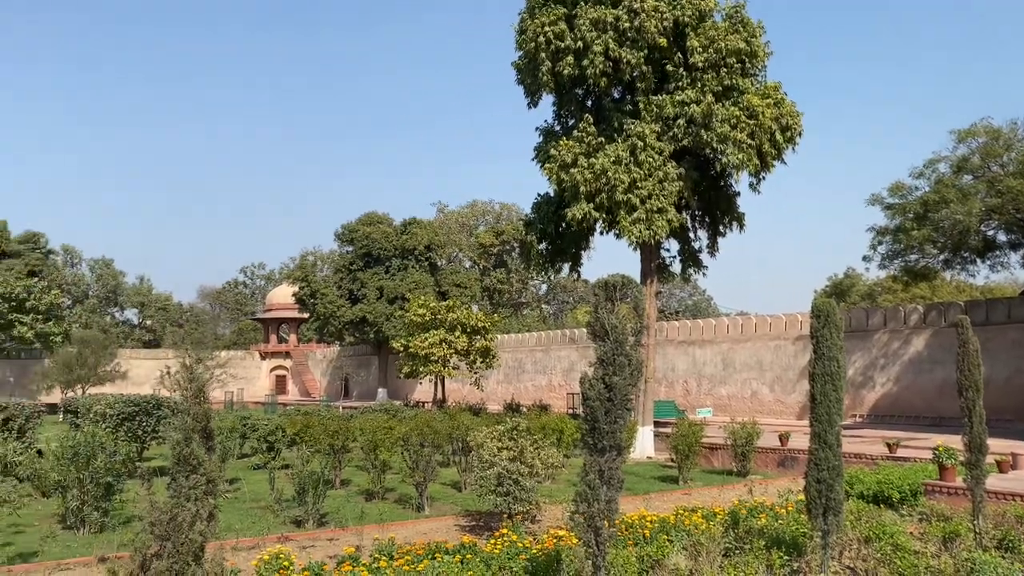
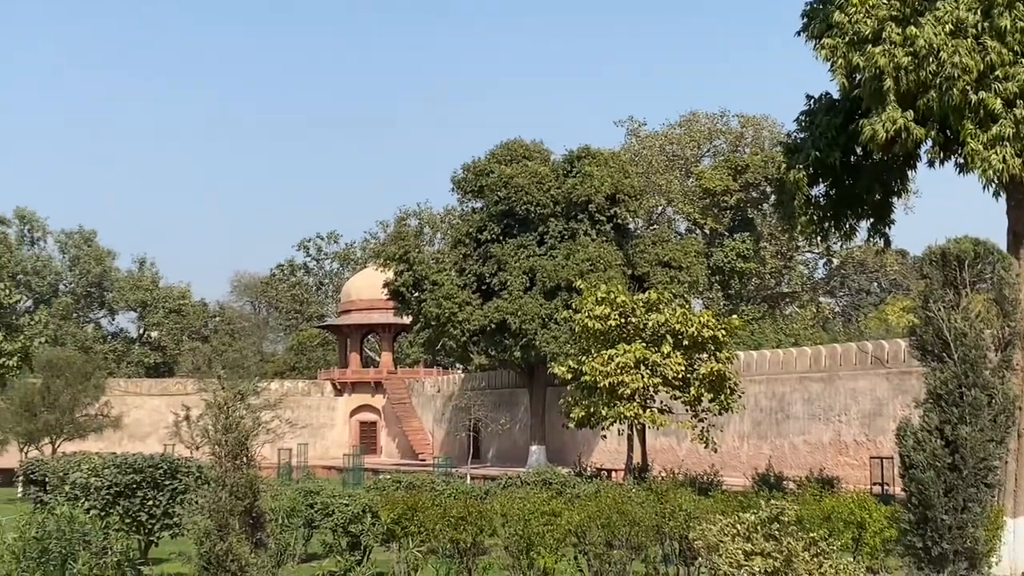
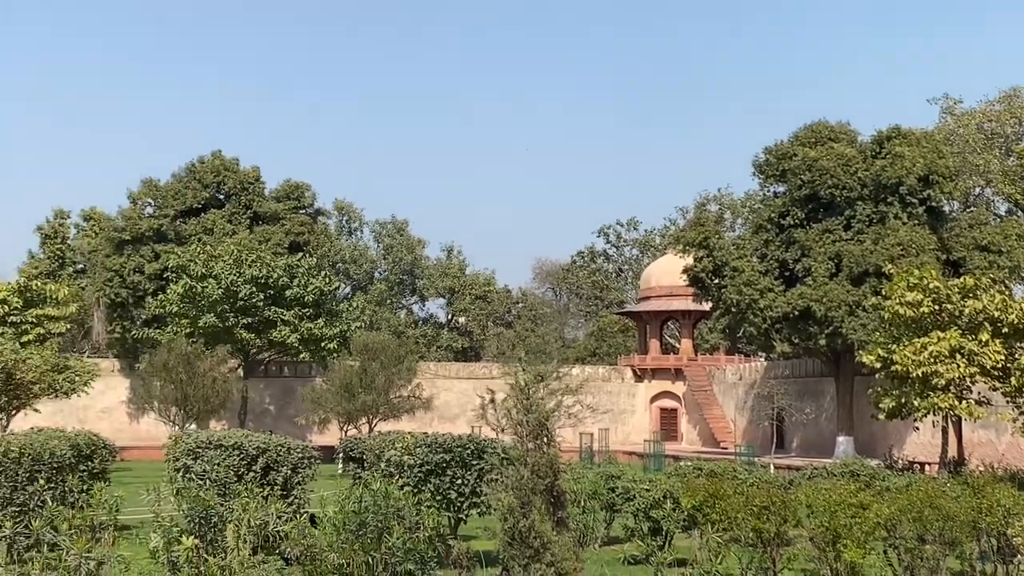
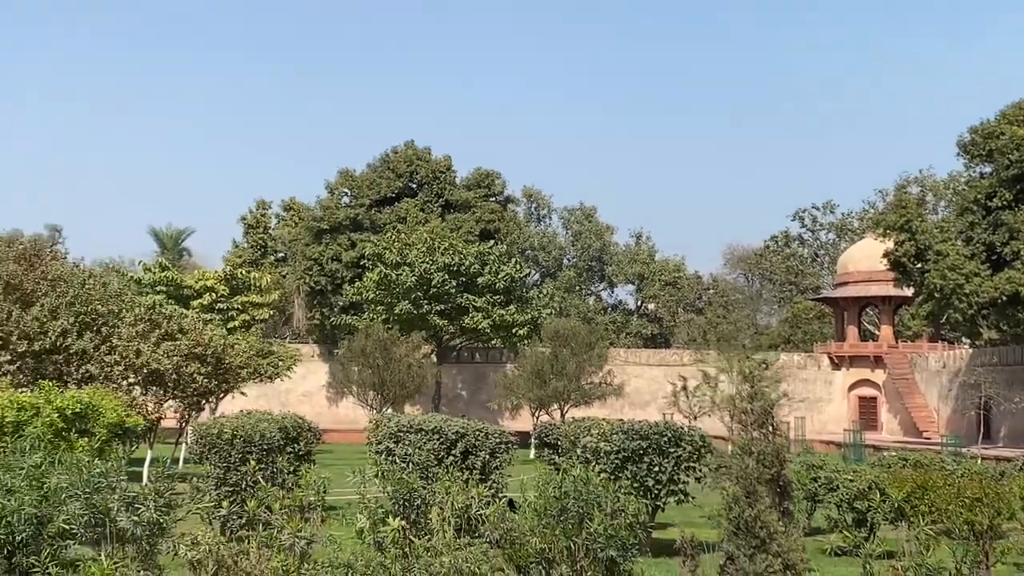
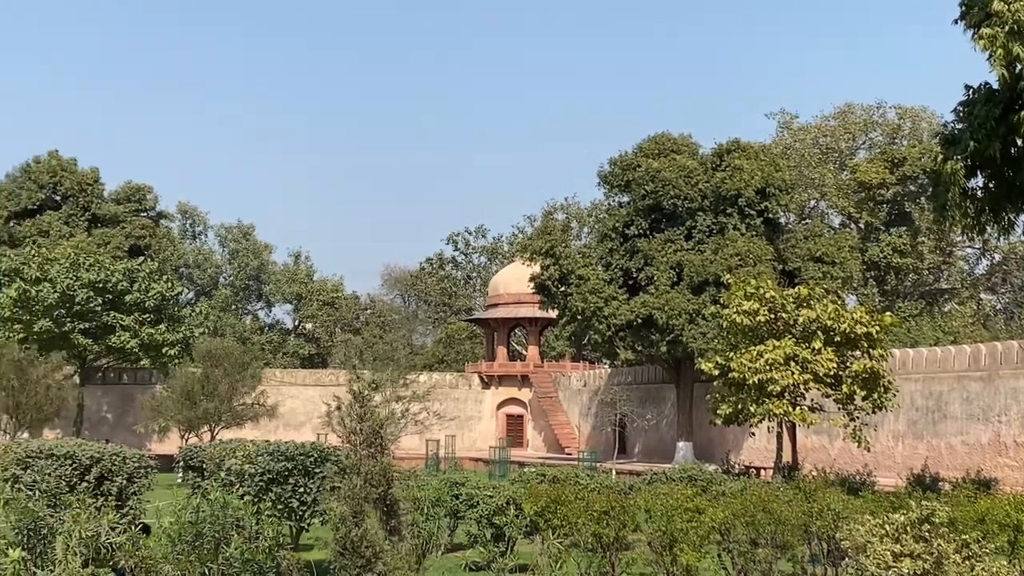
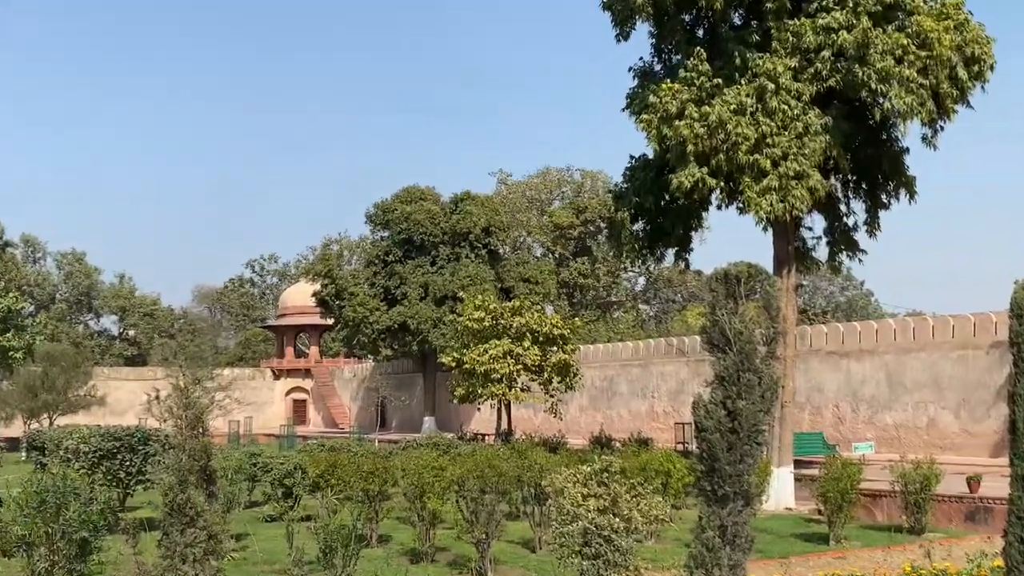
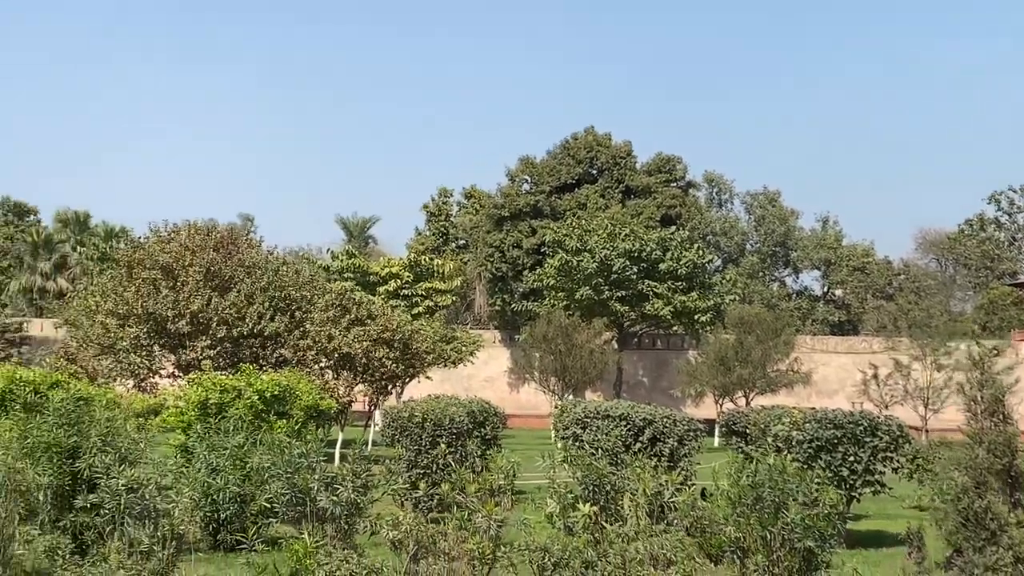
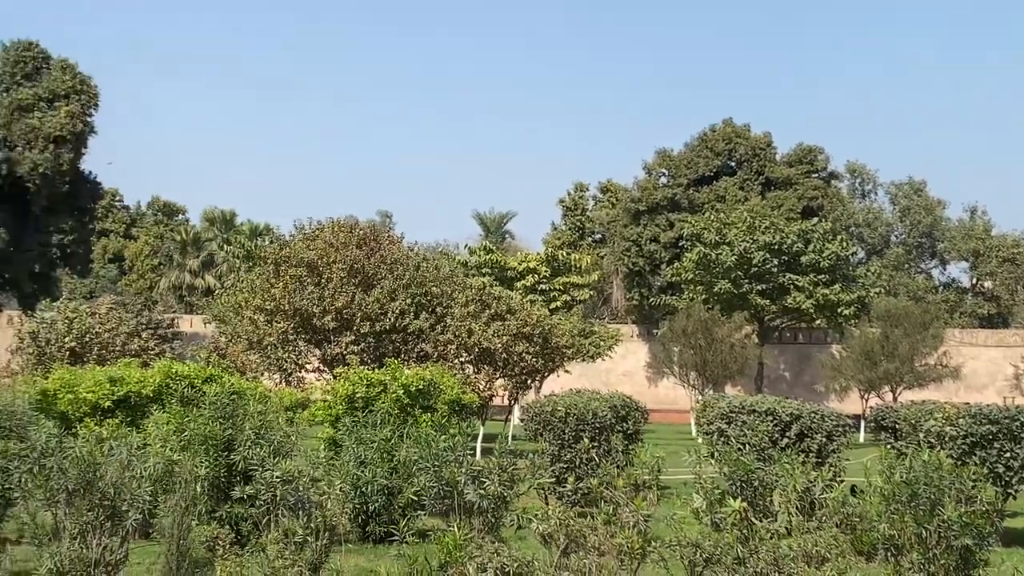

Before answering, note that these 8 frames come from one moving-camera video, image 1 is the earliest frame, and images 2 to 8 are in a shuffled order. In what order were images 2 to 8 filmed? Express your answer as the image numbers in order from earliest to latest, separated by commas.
6, 2, 5, 3, 4, 7, 8
